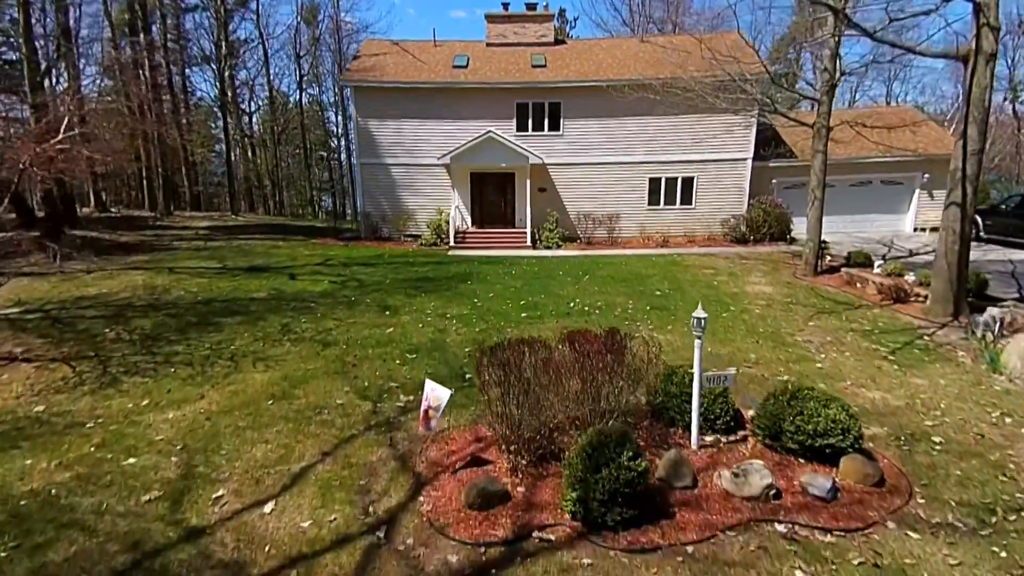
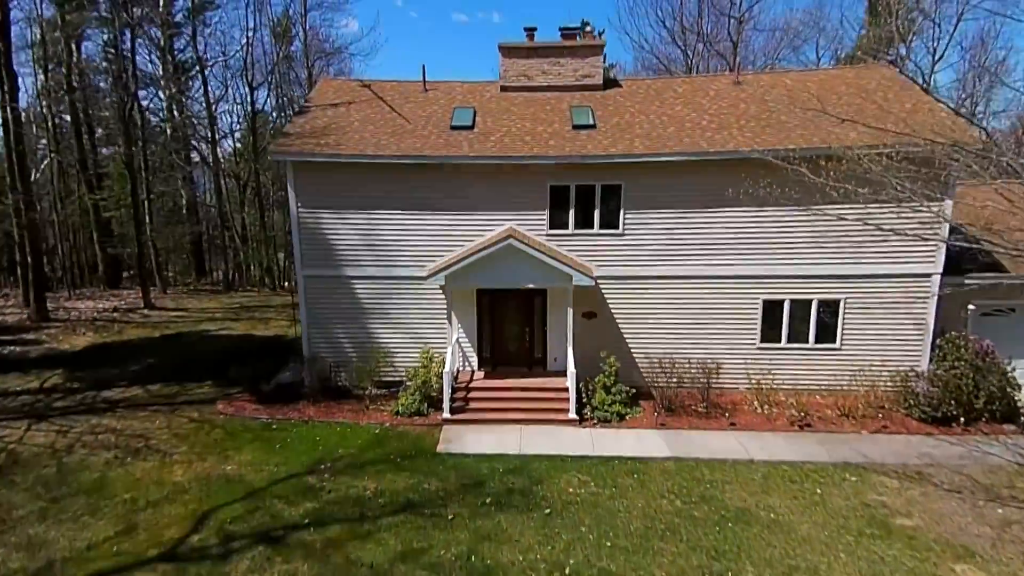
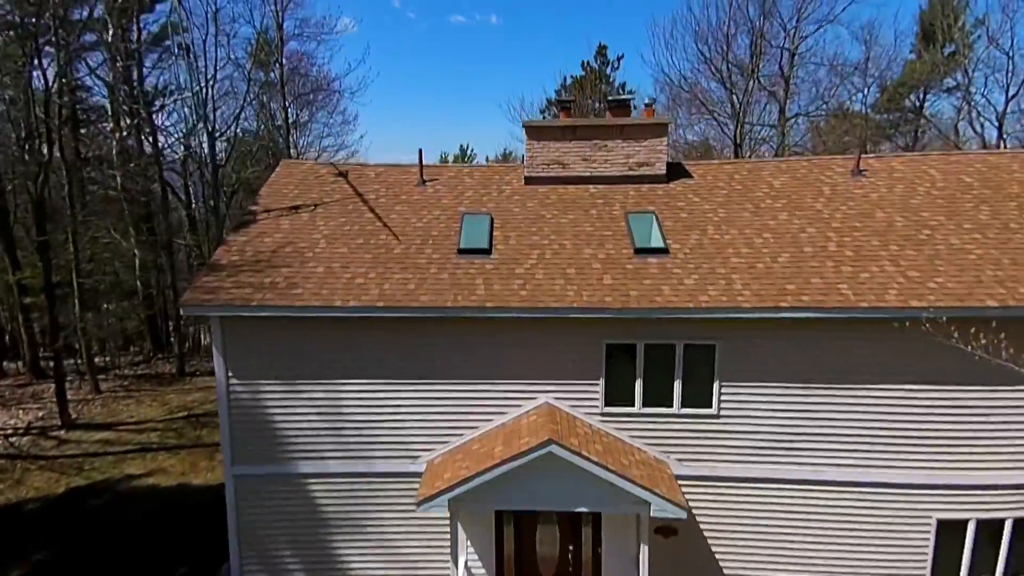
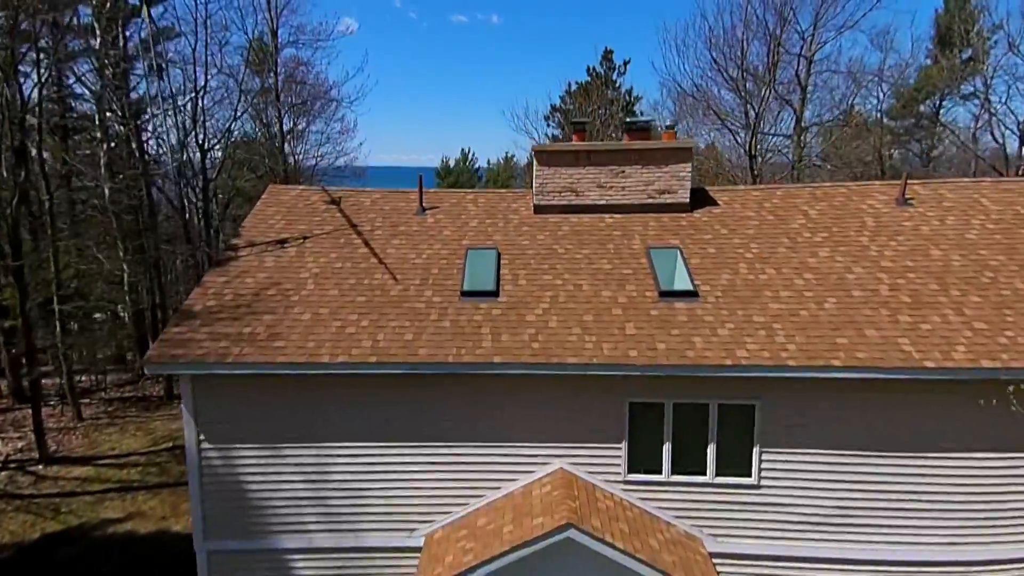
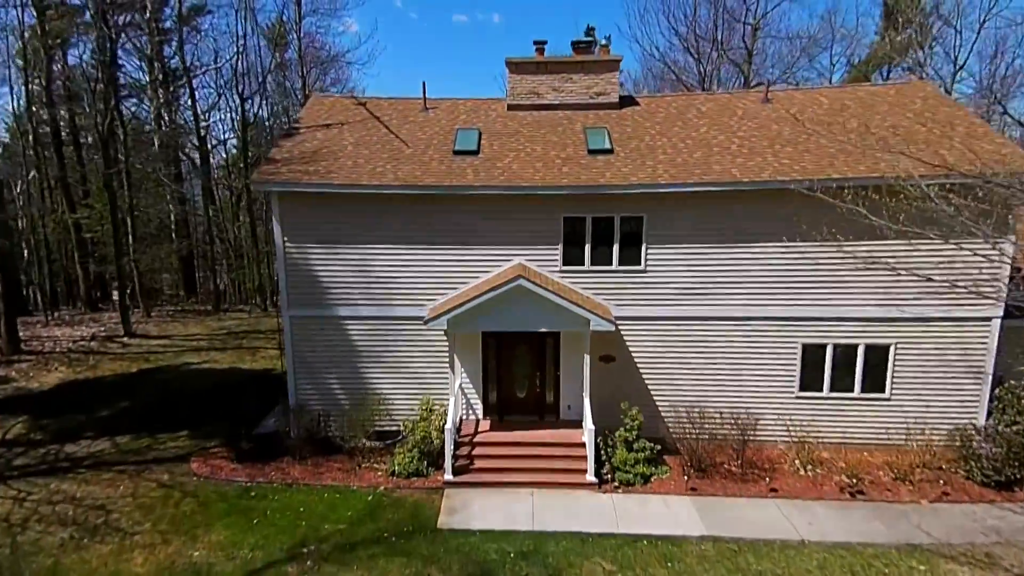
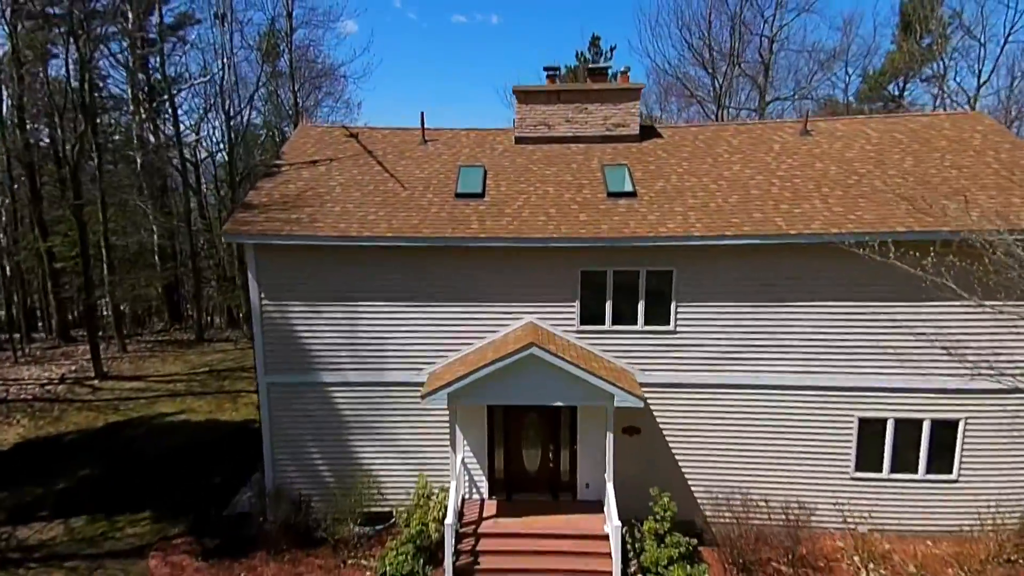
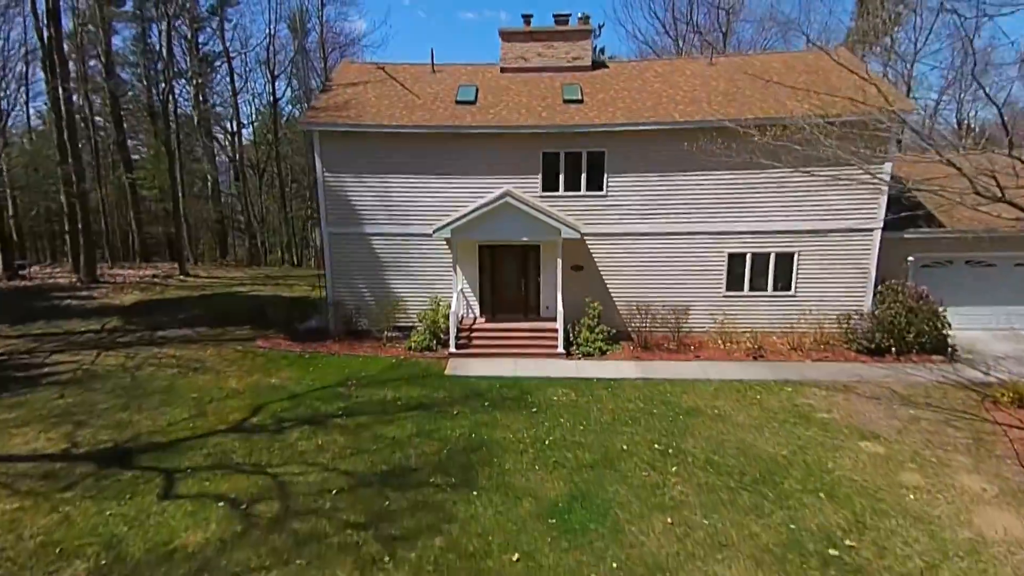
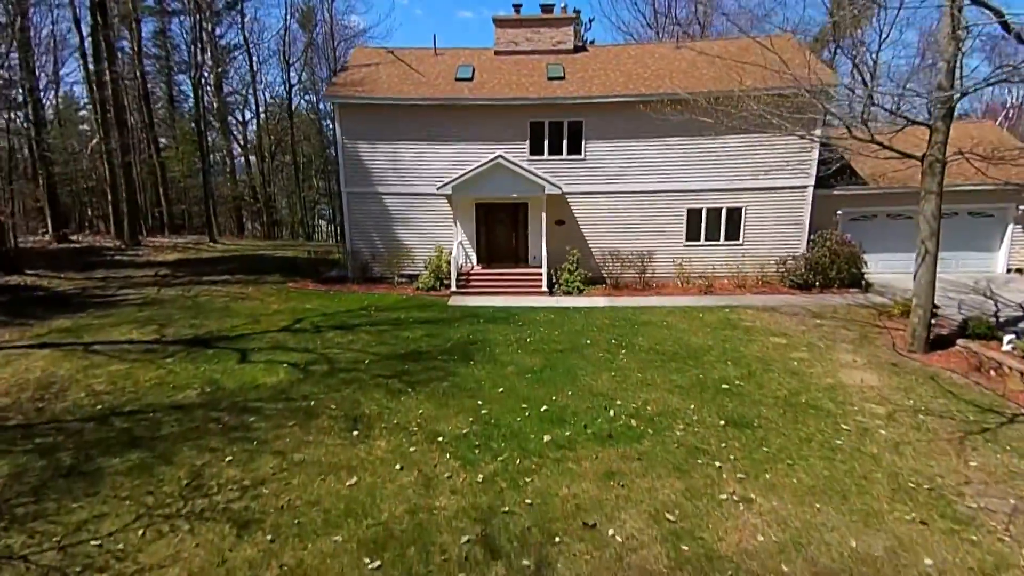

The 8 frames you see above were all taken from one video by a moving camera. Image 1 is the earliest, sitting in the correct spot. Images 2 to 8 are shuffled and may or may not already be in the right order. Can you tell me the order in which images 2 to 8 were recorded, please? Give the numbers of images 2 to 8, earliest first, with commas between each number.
8, 7, 2, 5, 6, 3, 4
